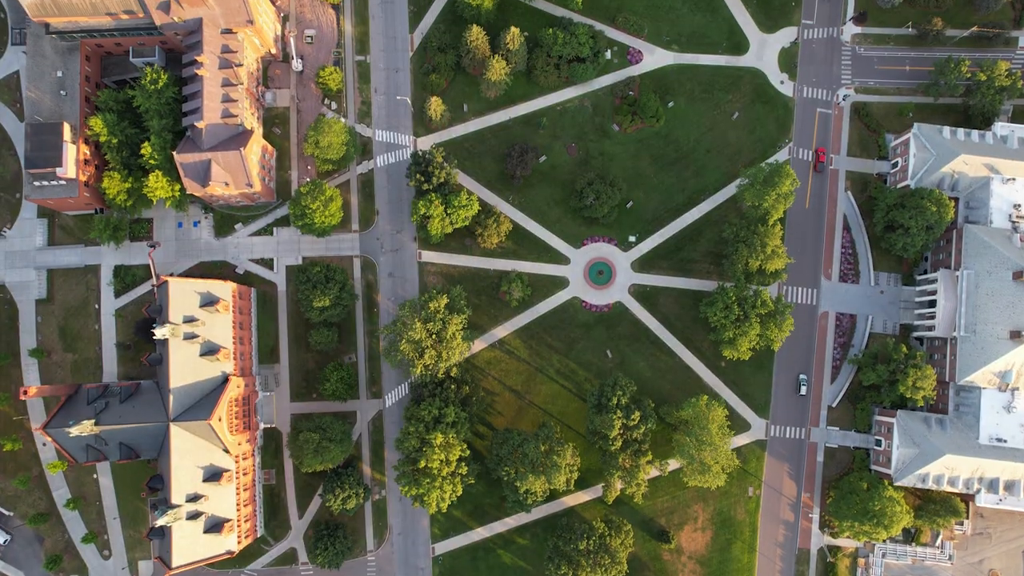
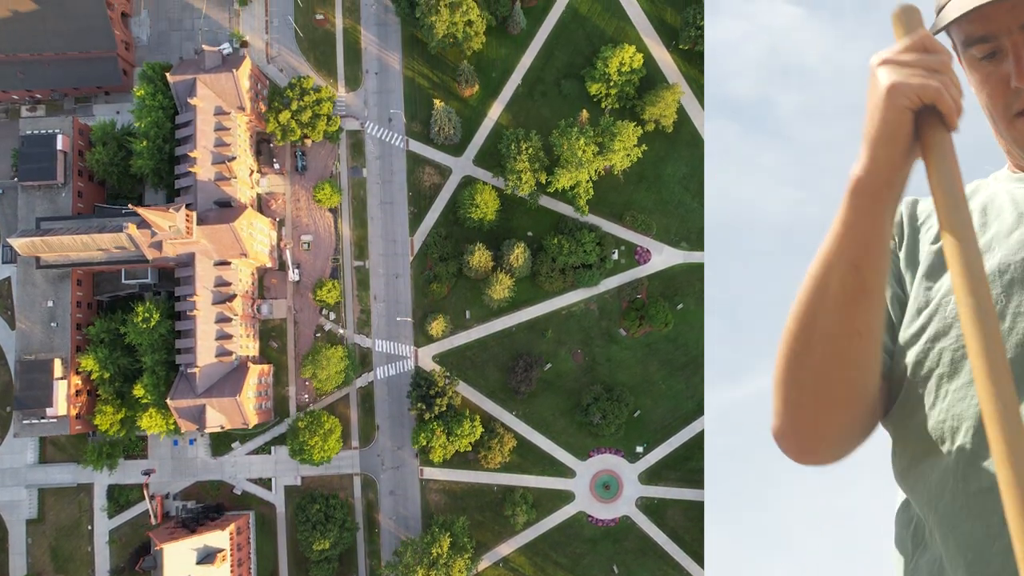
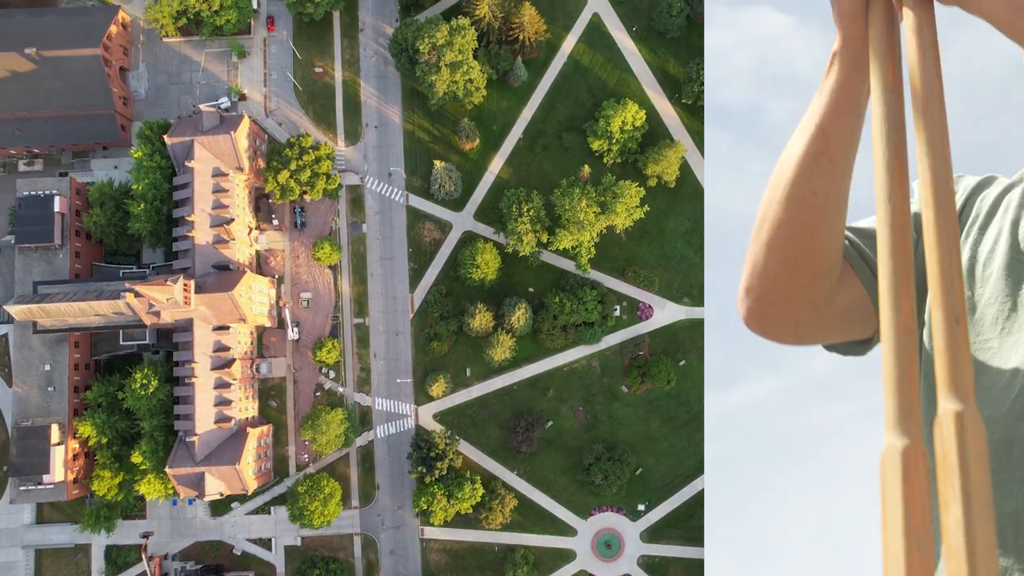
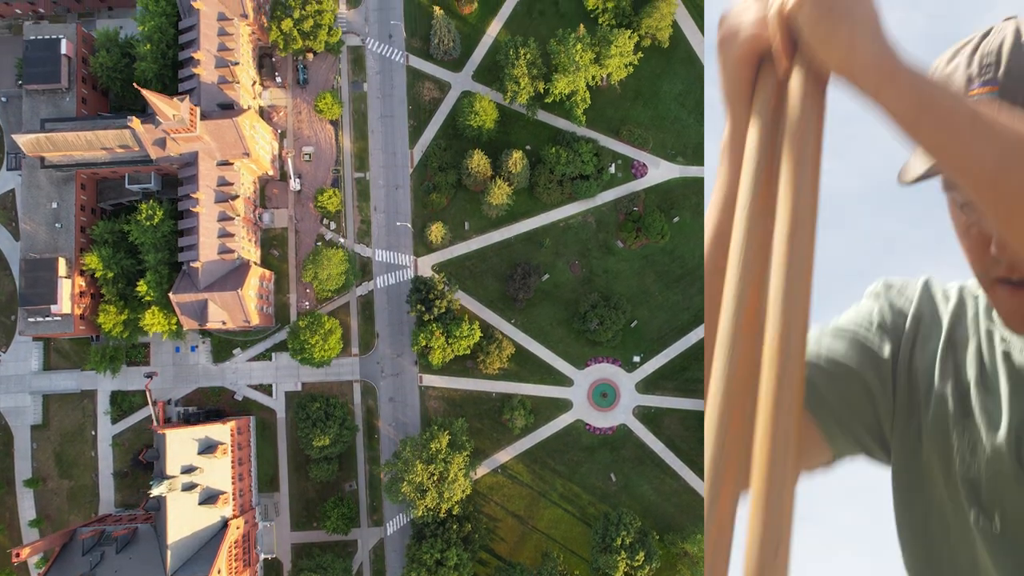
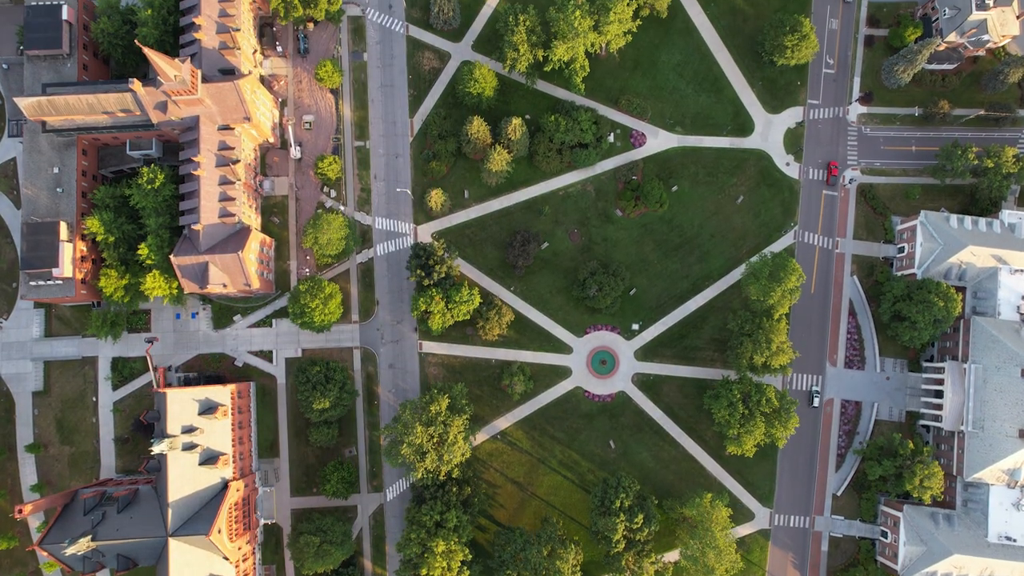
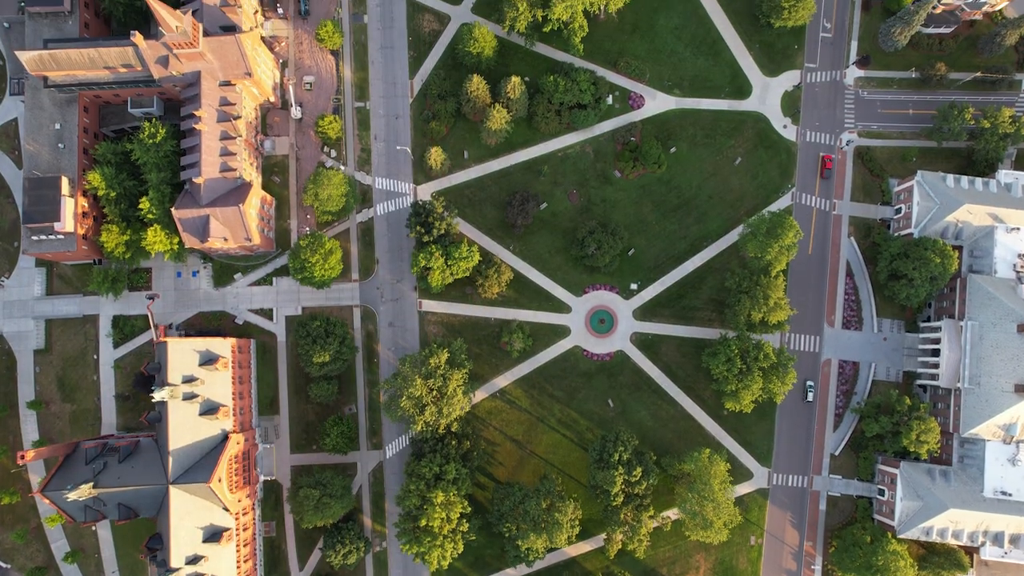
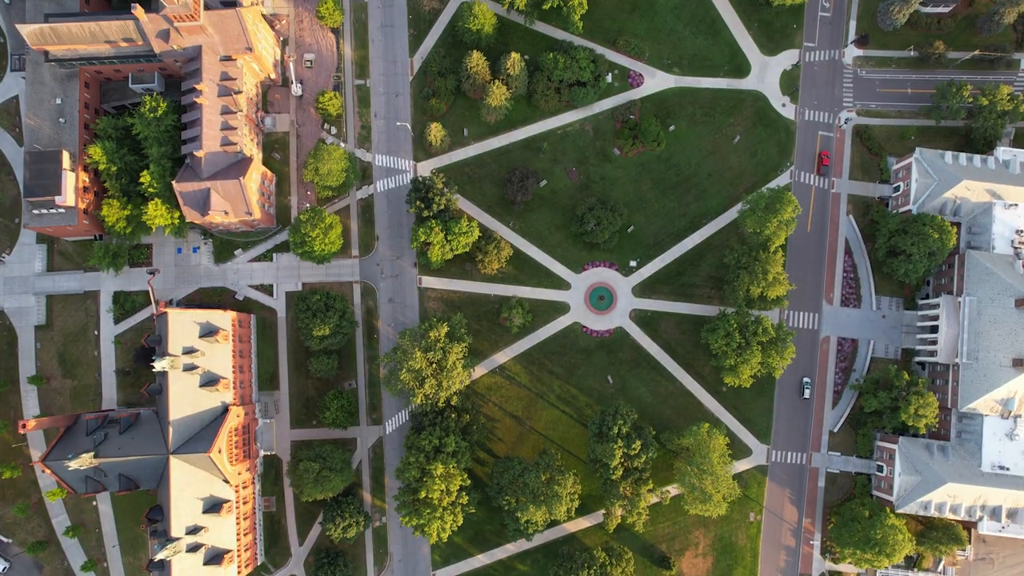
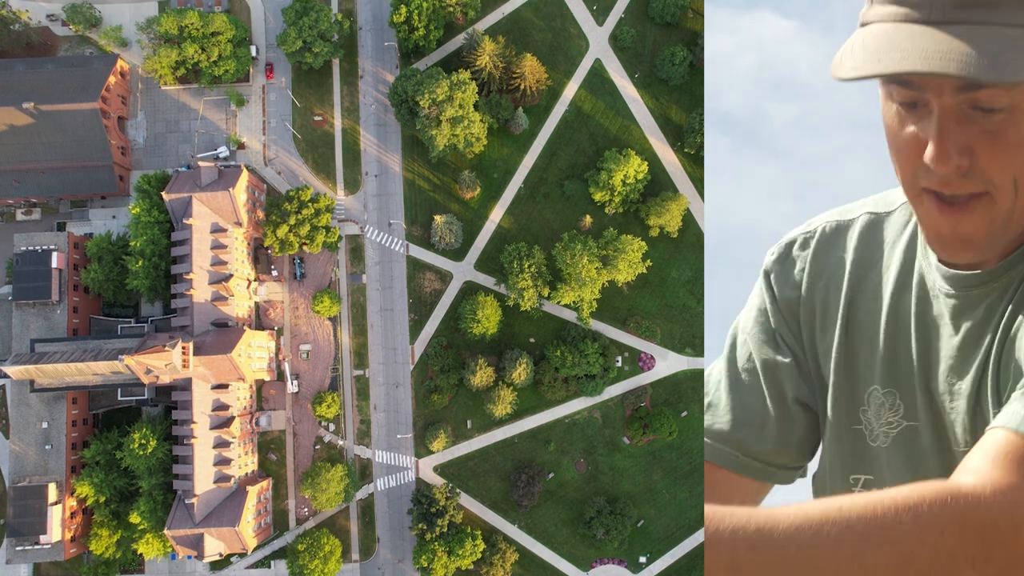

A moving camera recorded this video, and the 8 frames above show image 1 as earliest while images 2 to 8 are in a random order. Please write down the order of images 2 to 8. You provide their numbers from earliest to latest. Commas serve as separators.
7, 6, 5, 4, 2, 3, 8
